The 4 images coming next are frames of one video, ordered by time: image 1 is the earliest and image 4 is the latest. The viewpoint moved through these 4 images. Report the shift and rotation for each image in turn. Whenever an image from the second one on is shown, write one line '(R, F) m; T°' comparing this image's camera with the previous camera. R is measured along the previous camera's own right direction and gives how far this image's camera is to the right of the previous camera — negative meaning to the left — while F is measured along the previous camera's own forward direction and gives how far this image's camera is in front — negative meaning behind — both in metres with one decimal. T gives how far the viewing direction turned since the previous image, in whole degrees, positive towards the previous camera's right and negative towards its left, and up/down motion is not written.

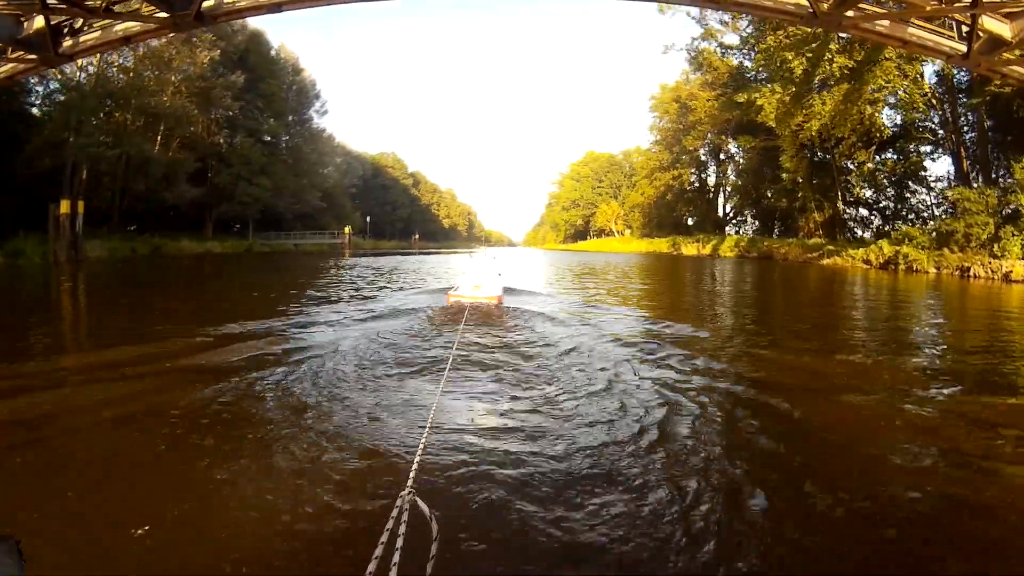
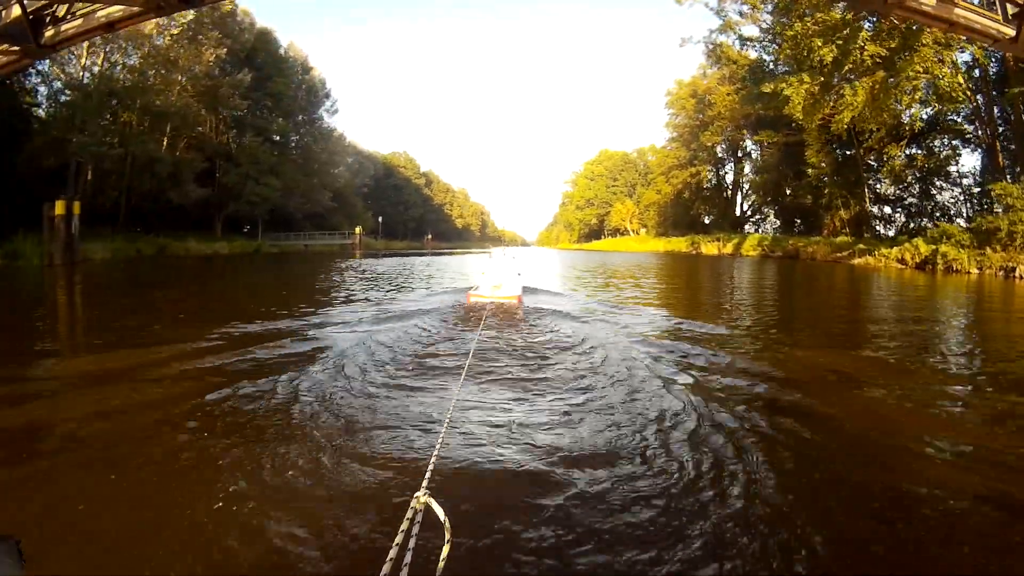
(0.0, +0.3) m; -1°
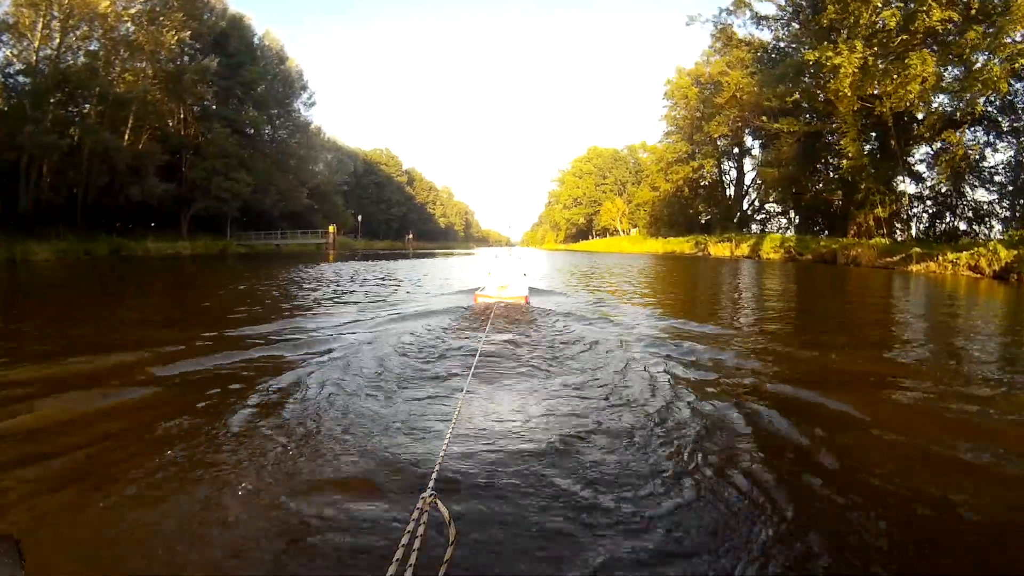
(-0.1, +1.2) m; +2°
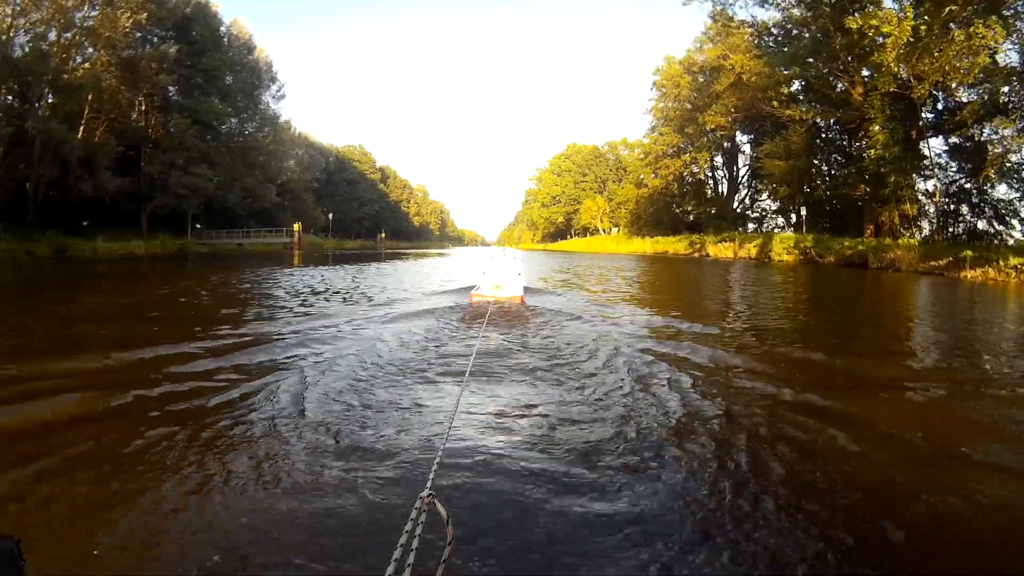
(-0.1, +1.0) m; +2°
